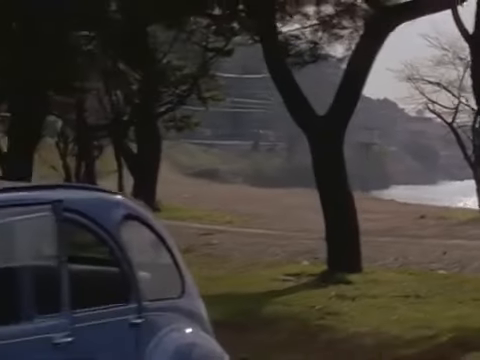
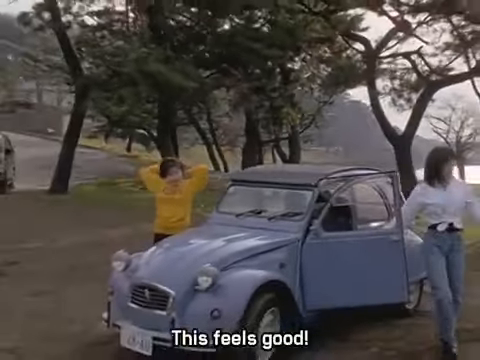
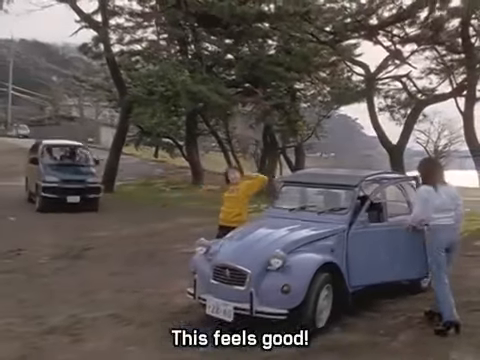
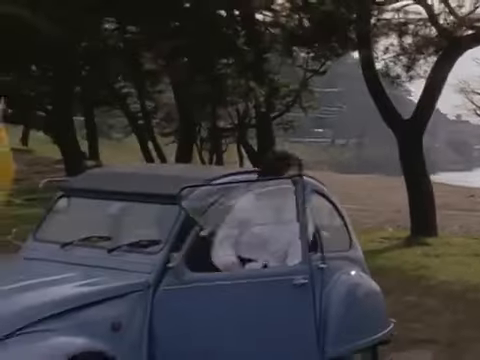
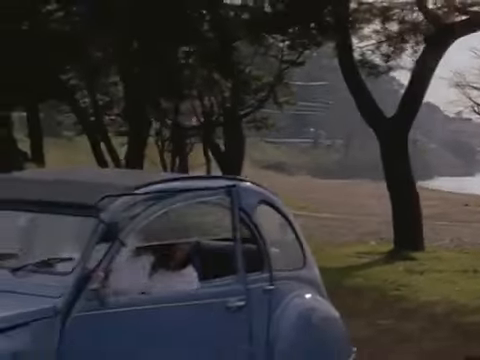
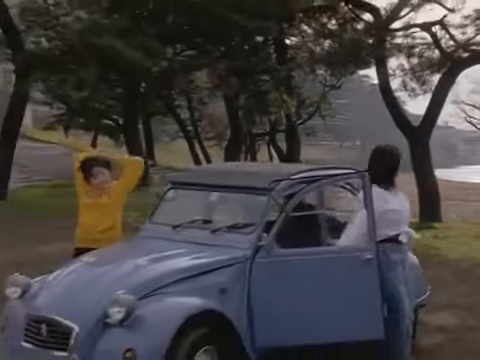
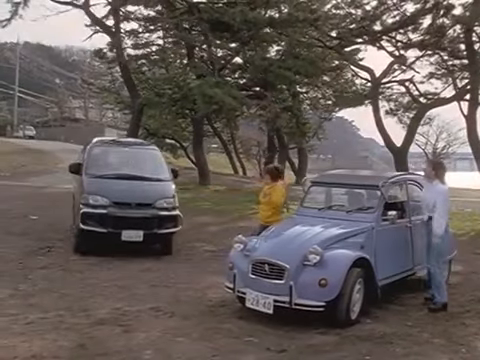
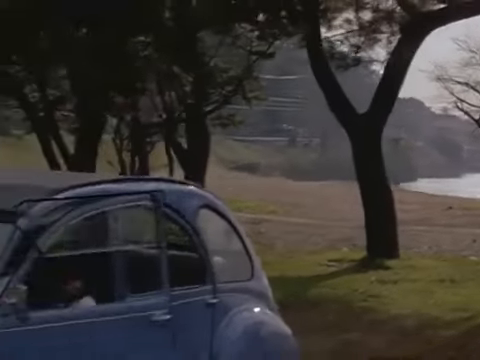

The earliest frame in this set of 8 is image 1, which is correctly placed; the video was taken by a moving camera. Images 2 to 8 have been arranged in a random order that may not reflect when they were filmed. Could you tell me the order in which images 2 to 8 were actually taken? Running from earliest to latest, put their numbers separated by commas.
8, 5, 4, 6, 2, 3, 7
